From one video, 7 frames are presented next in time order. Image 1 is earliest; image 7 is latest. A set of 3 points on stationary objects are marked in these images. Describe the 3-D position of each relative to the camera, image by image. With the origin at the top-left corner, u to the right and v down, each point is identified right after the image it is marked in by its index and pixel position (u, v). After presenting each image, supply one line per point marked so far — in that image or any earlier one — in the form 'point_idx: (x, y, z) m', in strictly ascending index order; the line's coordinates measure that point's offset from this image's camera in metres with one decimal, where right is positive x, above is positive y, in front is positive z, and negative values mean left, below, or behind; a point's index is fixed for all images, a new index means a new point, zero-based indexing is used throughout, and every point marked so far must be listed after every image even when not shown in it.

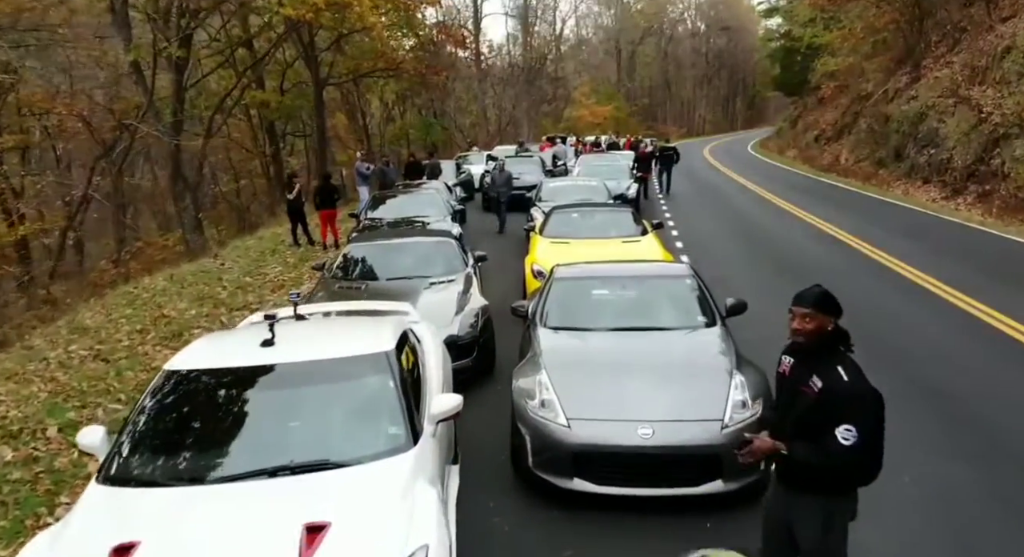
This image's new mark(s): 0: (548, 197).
0: (+0.8, +1.7, +16.3) m
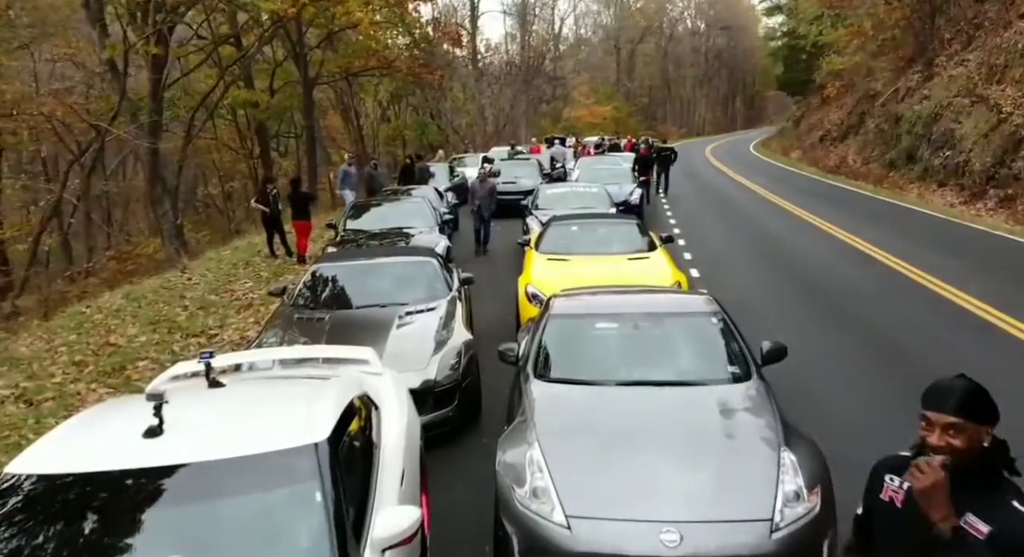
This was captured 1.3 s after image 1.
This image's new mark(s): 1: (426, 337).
0: (+0.6, +1.5, +15.1) m
1: (-0.8, -0.6, +7.1) m
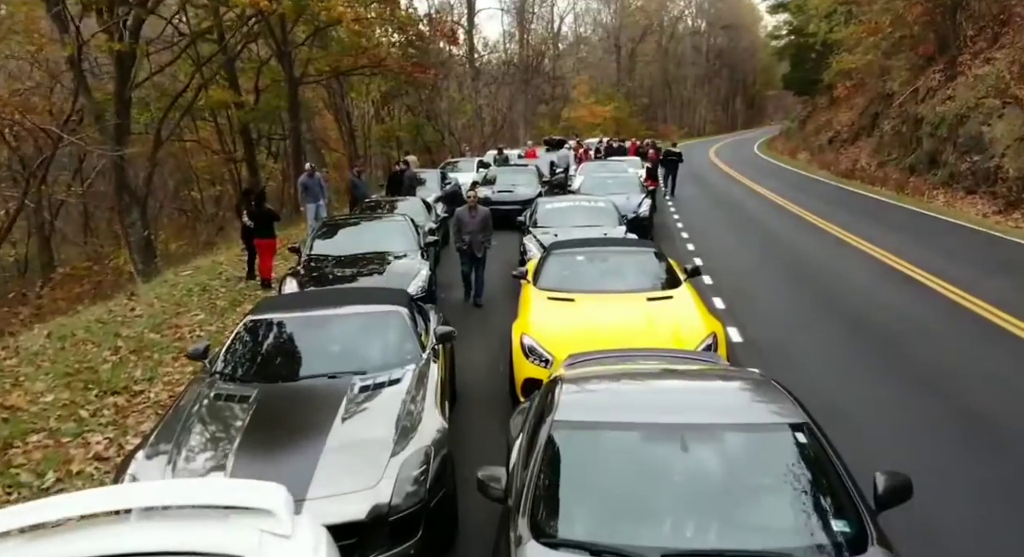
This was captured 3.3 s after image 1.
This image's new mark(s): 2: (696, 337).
0: (+0.6, +1.0, +13.2) m
1: (-0.9, -1.0, +5.2) m
2: (+1.8, -0.5, +7.2) m
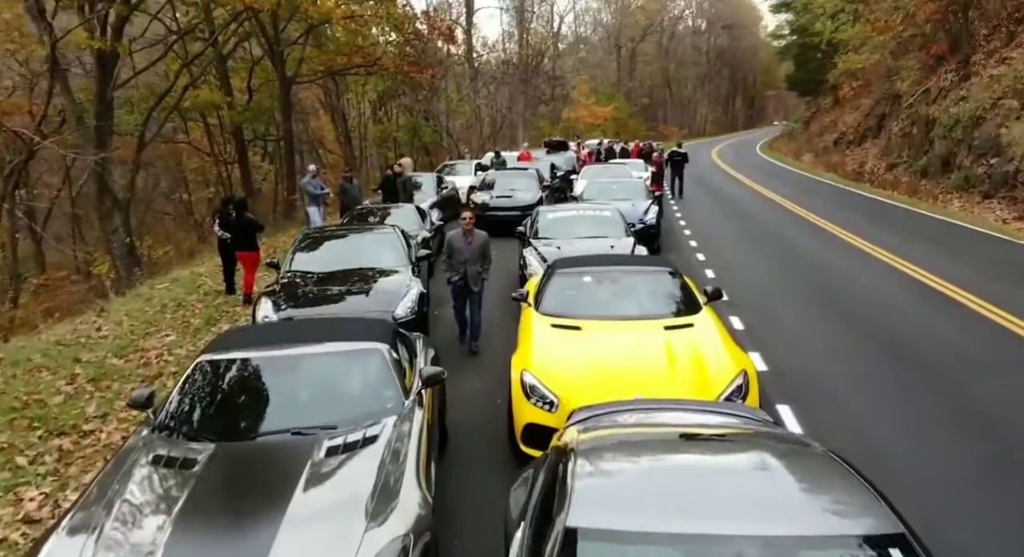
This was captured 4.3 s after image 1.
0: (+0.5, +0.7, +12.3) m
1: (-0.9, -1.3, +4.3) m
2: (+1.8, -0.8, +6.3) m
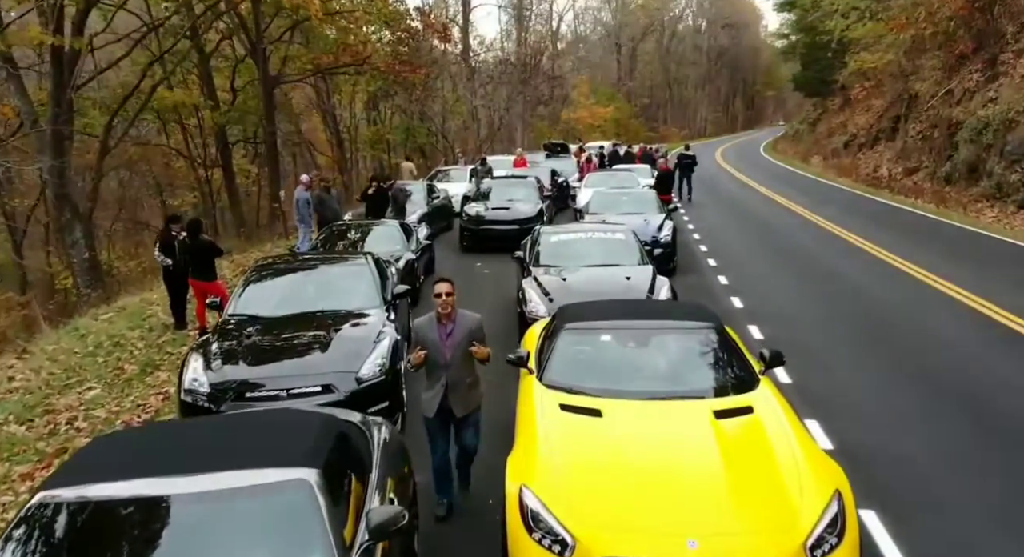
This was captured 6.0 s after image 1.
0: (+0.5, +0.3, +10.5) m
1: (-0.9, -1.7, +2.5) m
2: (+1.8, -1.3, +4.5) m
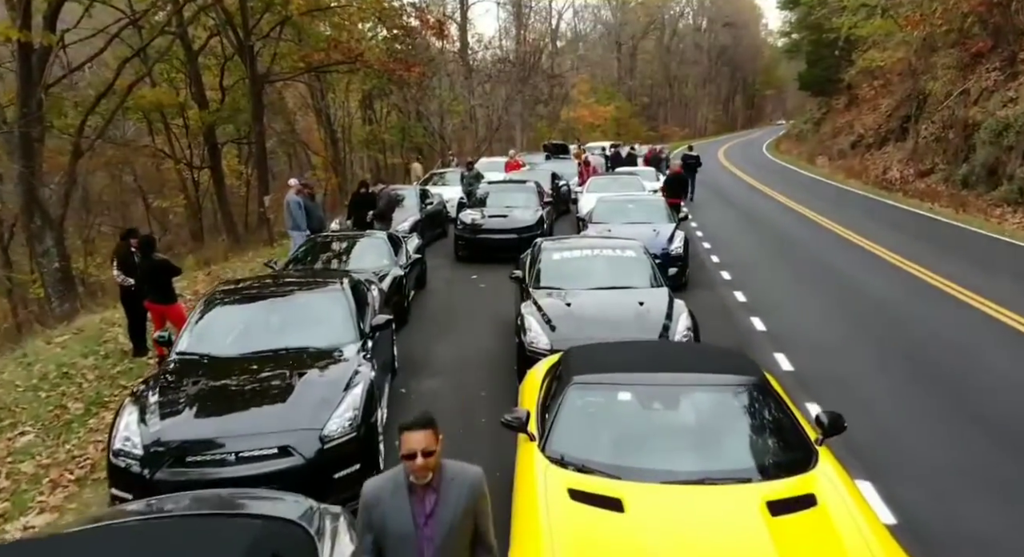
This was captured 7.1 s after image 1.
0: (+0.5, 0.0, +9.4) m
1: (-0.9, -2.0, +1.4) m
2: (+1.7, -1.5, +3.4) m
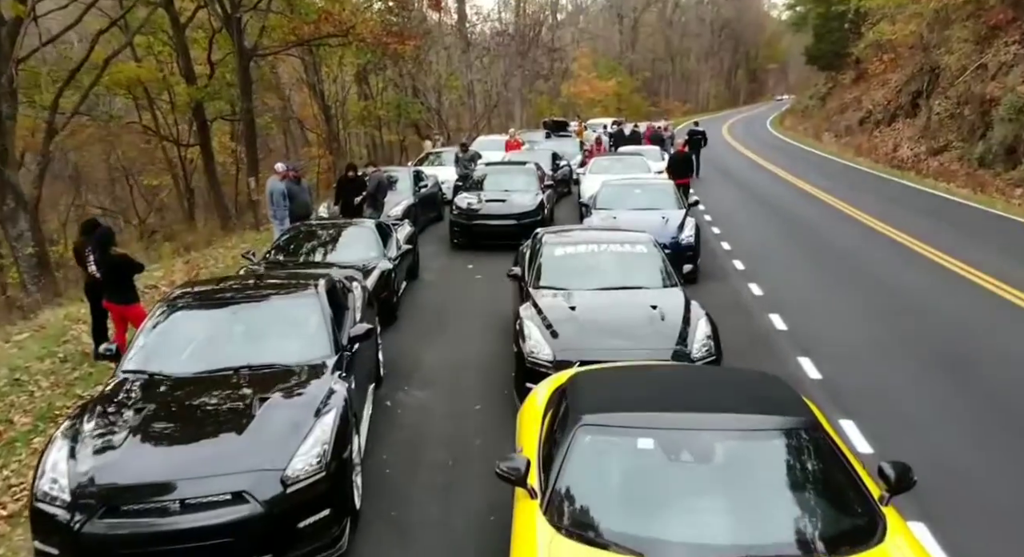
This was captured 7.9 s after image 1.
0: (+0.4, 0.0, +8.5) m
1: (-1.0, -2.3, +0.6) m
2: (+1.7, -1.7, +2.6) m
